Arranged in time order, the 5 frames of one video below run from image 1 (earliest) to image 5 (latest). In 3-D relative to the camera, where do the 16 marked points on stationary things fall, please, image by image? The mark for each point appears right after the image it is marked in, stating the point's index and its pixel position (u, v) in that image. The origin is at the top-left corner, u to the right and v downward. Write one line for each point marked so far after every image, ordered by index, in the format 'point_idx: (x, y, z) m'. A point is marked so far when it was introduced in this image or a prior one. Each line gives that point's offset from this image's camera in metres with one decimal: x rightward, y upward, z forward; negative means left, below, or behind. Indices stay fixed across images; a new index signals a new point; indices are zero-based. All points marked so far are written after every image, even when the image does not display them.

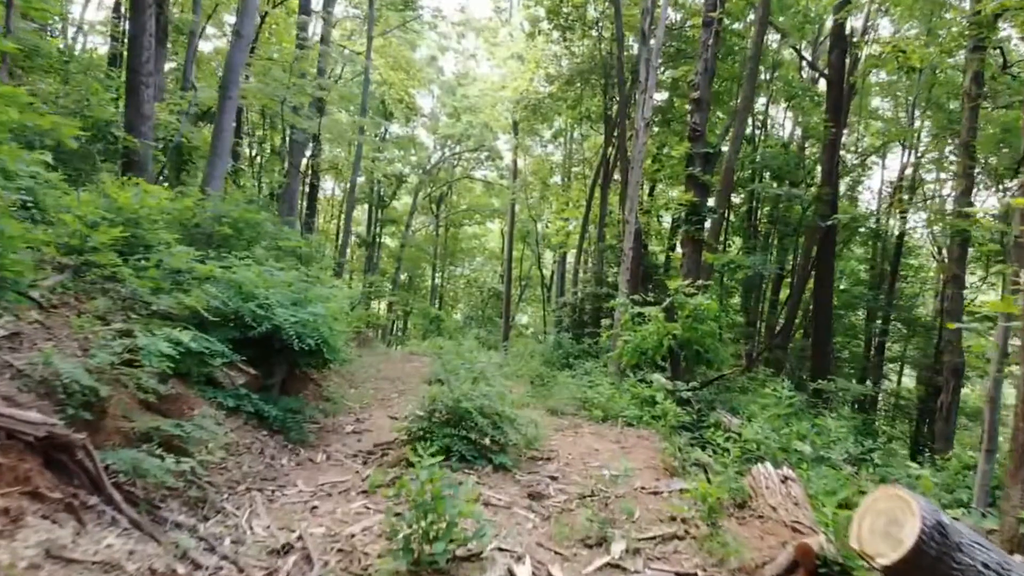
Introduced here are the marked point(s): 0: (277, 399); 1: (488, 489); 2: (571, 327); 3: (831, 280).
0: (-1.9, -0.9, +6.2) m
1: (-0.2, -1.3, +4.9) m
2: (+1.3, -0.9, +17.6) m
3: (+6.8, +0.2, +16.2) m
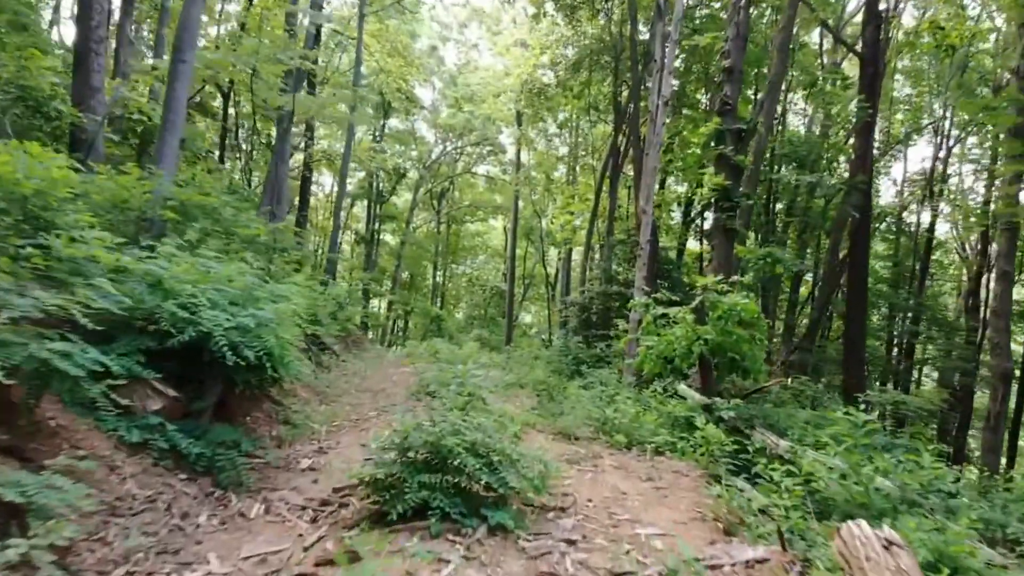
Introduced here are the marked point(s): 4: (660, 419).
0: (-1.9, -0.9, +4.7) m
1: (-0.2, -1.3, +3.5) m
2: (+1.4, -0.9, +16.1) m
3: (+6.9, +0.2, +14.7) m
4: (+1.3, -1.2, +6.7) m
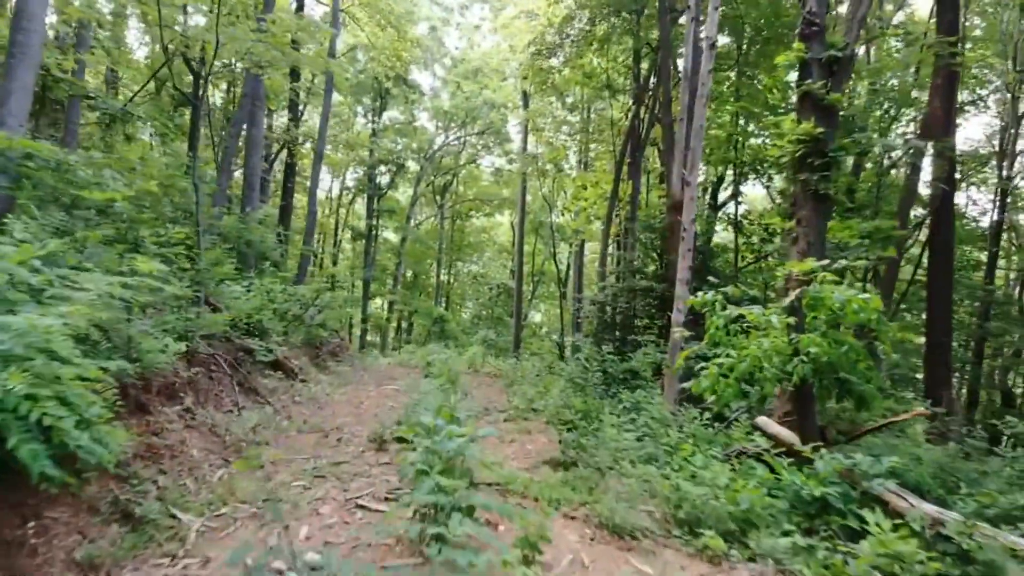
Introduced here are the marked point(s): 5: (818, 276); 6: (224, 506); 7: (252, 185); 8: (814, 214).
0: (-1.9, -0.9, +2.1) m
1: (-0.1, -1.2, +0.8) m
2: (+1.6, -0.8, +13.5) m
3: (+7.0, +0.4, +12.0) m
4: (+1.4, -1.1, +4.1) m
5: (+2.4, +0.1, +5.9) m
6: (-1.5, -1.1, +3.9) m
7: (-5.3, +2.1, +15.3) m
8: (+2.7, +0.7, +6.8) m
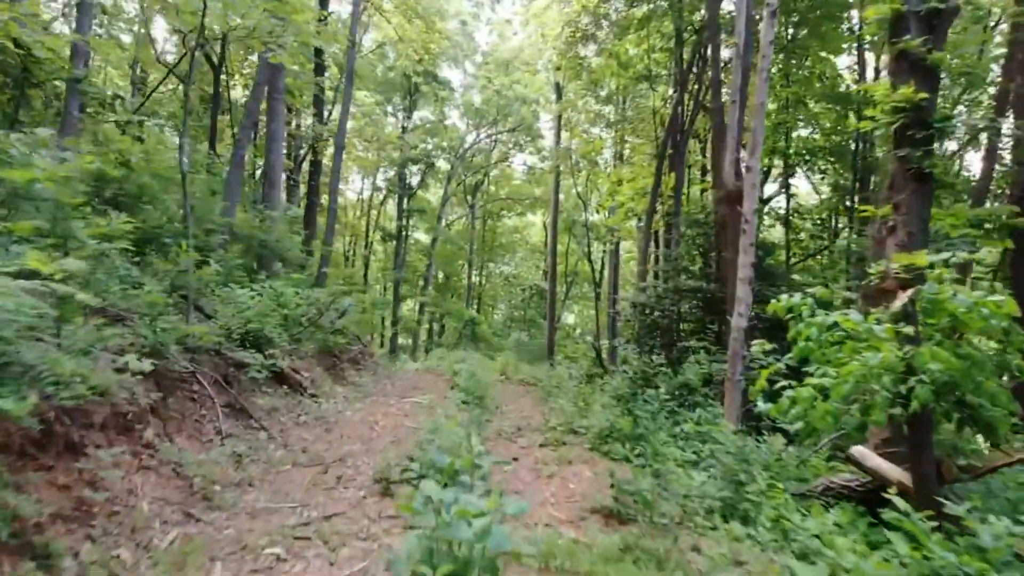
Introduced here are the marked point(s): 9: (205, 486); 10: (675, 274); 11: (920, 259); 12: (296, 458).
0: (-1.8, -0.9, +1.1) m
1: (-0.1, -1.3, -0.2) m
2: (+2.1, -0.8, +12.3) m
3: (+7.5, +0.4, +10.6) m
4: (+1.5, -1.1, +3.0) m
5: (+2.6, +0.1, +4.7) m
6: (-1.3, -1.1, +2.9) m
7: (-4.7, +2.0, +14.5) m
8: (+3.0, +0.7, +5.6) m
9: (-1.6, -1.0, +4.0) m
10: (+2.6, +0.2, +12.2) m
11: (+2.5, +0.2, +4.6) m
12: (-1.4, -1.1, +5.1) m
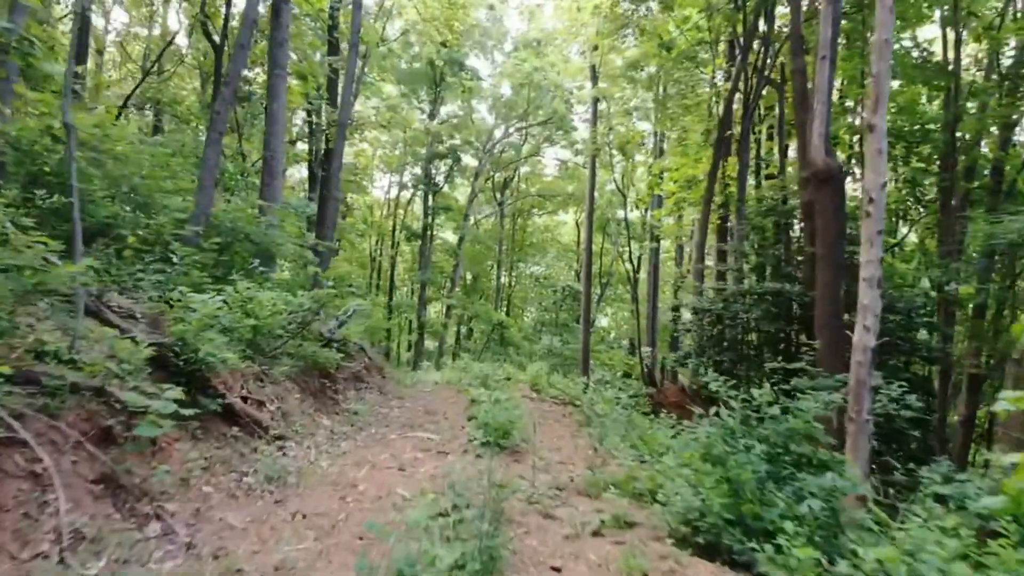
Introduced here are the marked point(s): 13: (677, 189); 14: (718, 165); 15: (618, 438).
0: (-1.8, -0.9, -0.8) m
1: (-0.2, -1.3, -2.2) m
2: (+2.6, -0.8, +10.2) m
3: (+7.9, +0.4, +8.3) m
4: (+1.6, -1.1, +0.9) m
5: (+2.7, +0.1, +2.6) m
6: (-1.2, -1.2, +0.9) m
7: (-4.1, +2.0, +12.6) m
8: (+3.2, +0.6, +3.4) m
9: (-1.5, -1.1, +2.0) m
10: (+3.1, +0.2, +10.1) m
11: (+2.6, +0.2, +2.5) m
12: (-1.3, -1.2, +3.1) m
13: (+3.9, +2.5, +18.5) m
14: (+3.8, +2.5, +14.5) m
15: (+0.9, -1.3, +7.0) m
